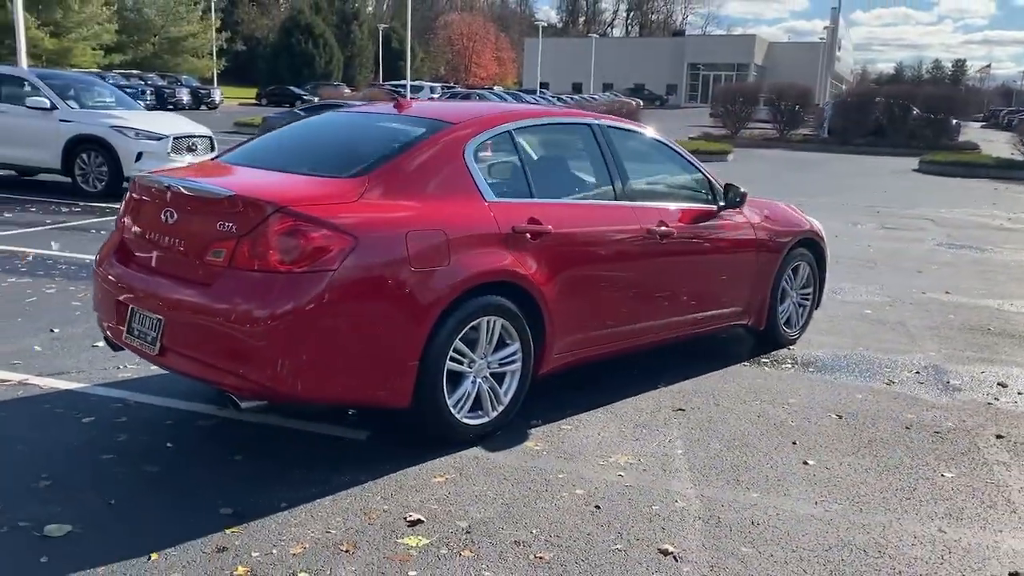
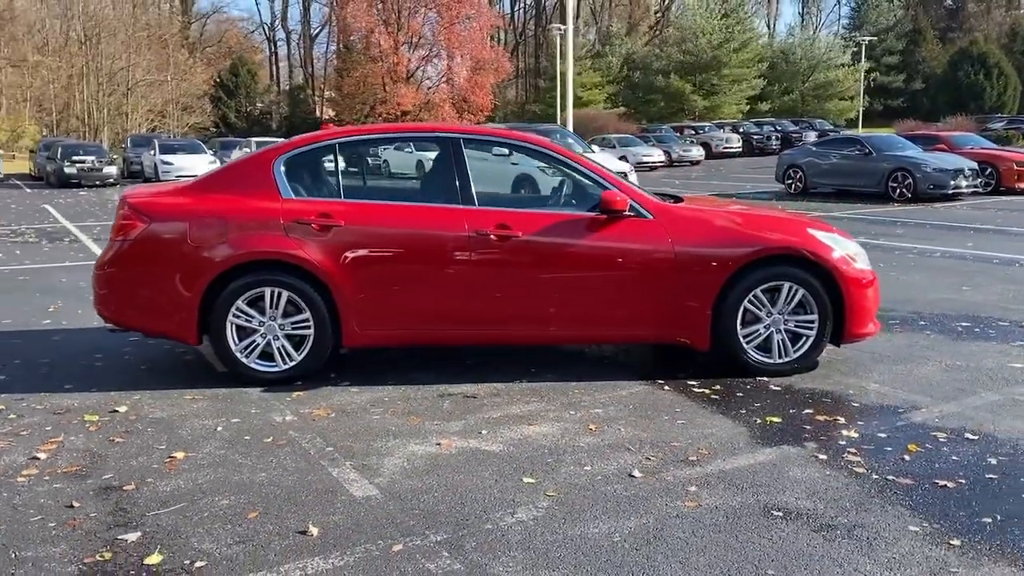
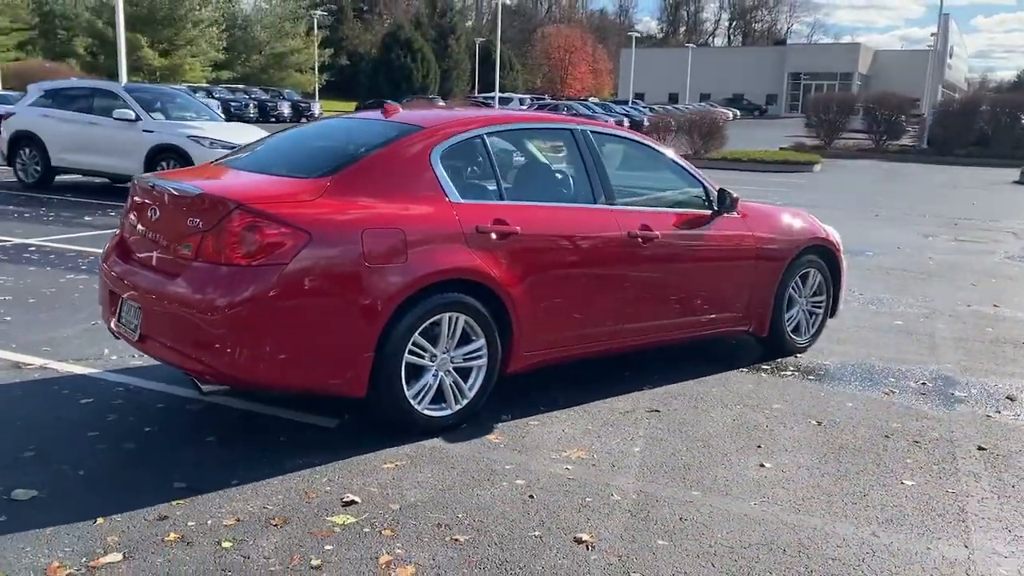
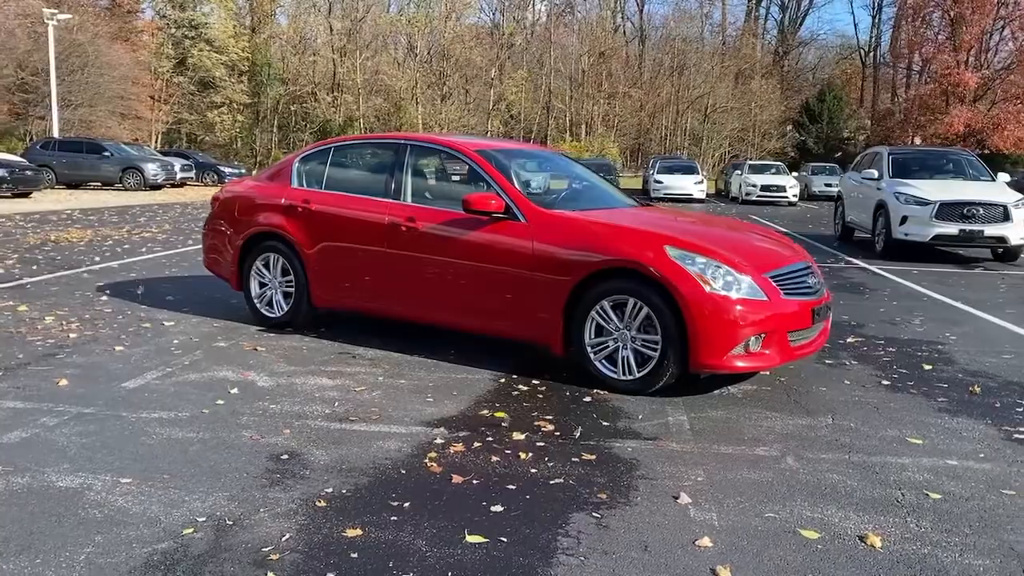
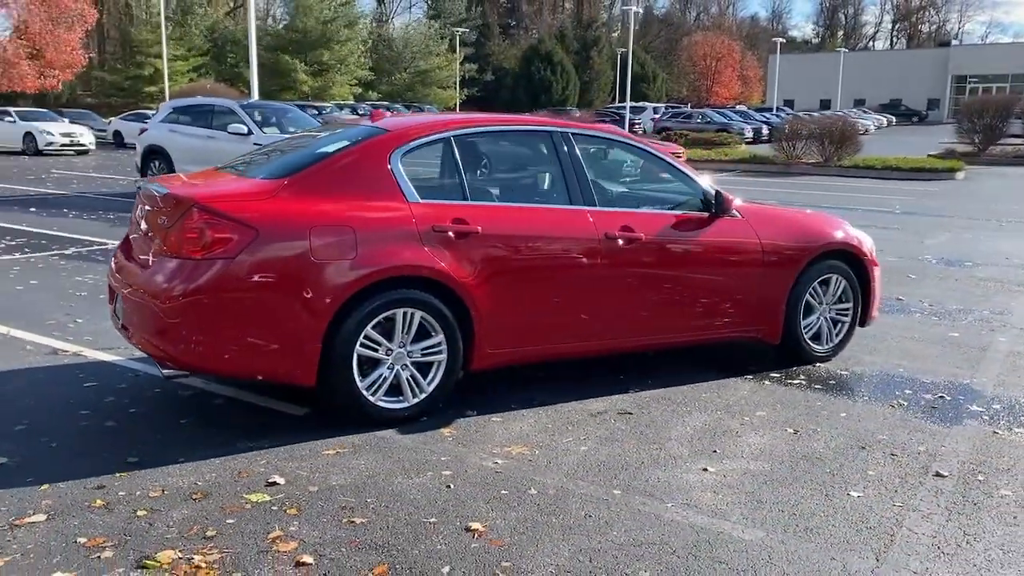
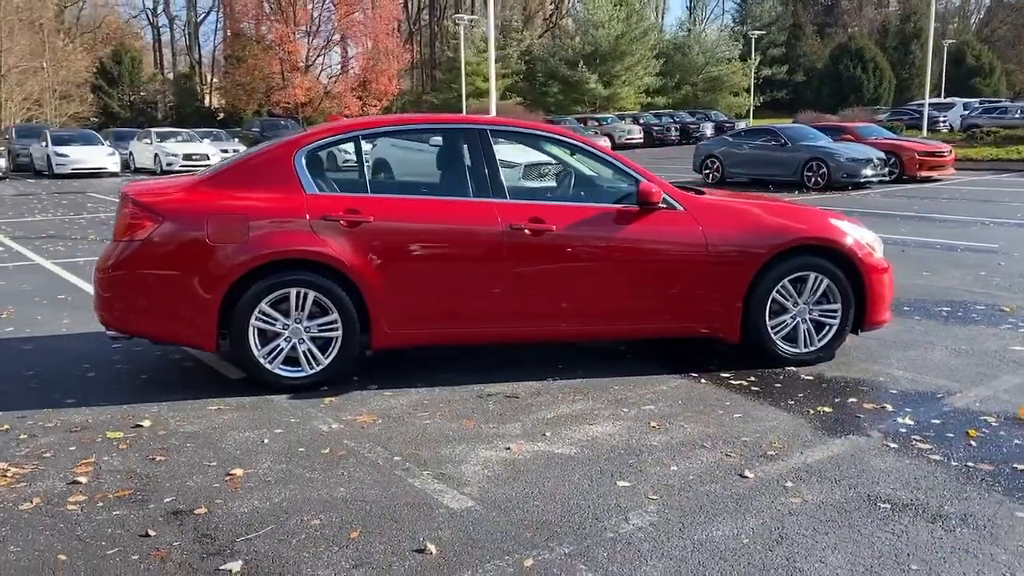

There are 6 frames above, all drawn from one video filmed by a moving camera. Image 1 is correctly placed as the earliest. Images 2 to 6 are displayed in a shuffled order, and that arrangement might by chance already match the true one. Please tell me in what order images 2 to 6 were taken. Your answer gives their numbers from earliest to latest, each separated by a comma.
3, 5, 6, 2, 4
